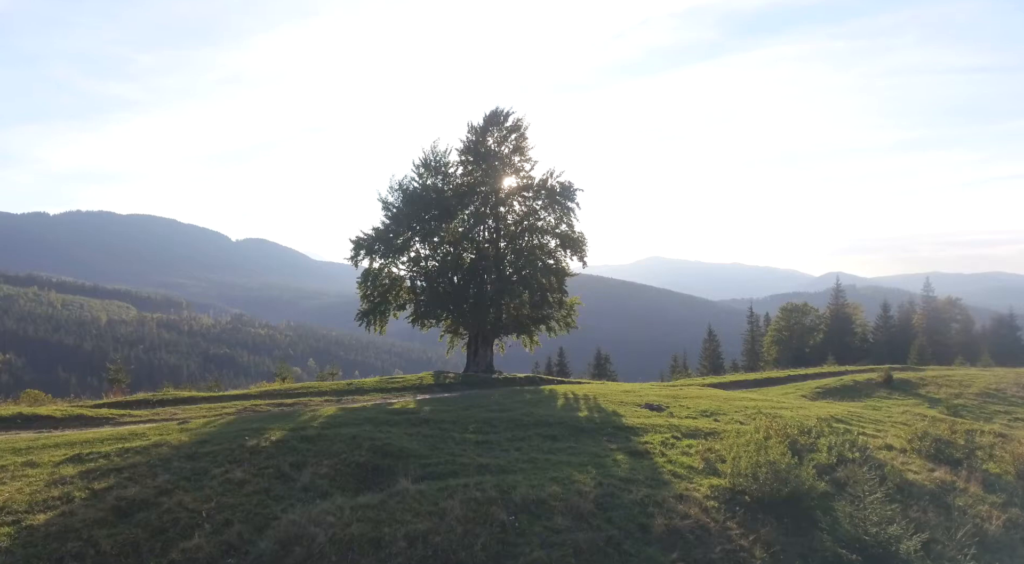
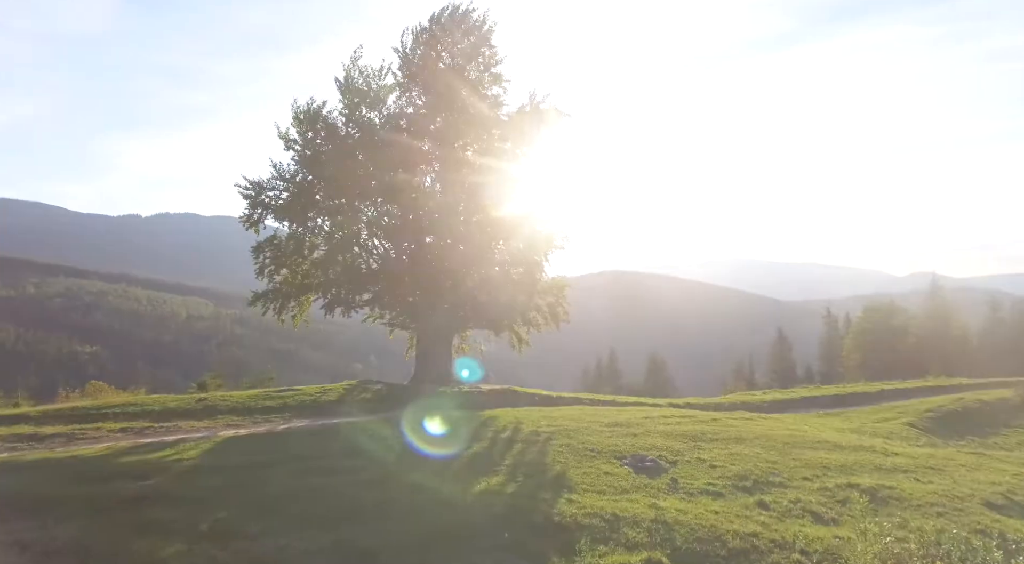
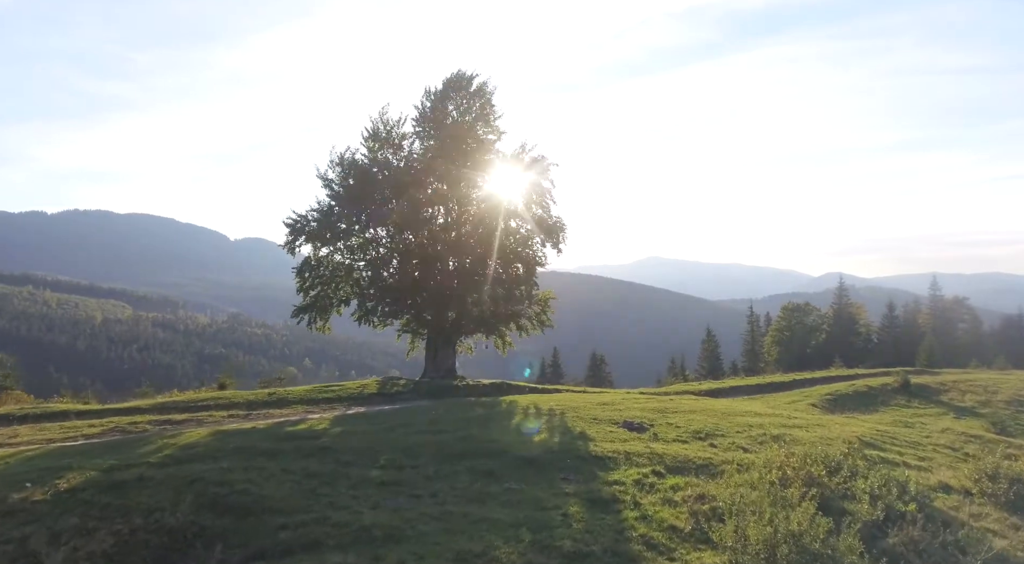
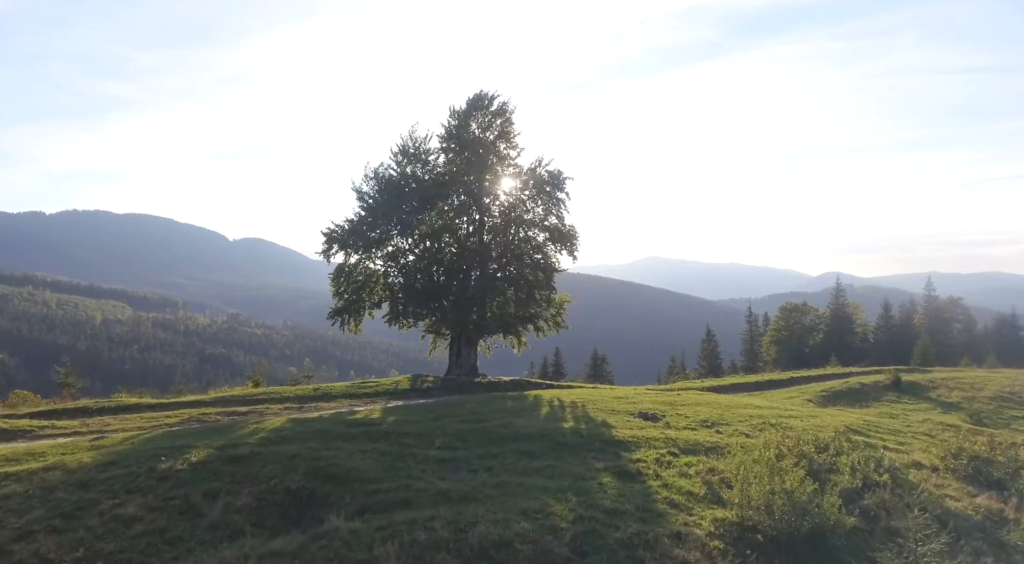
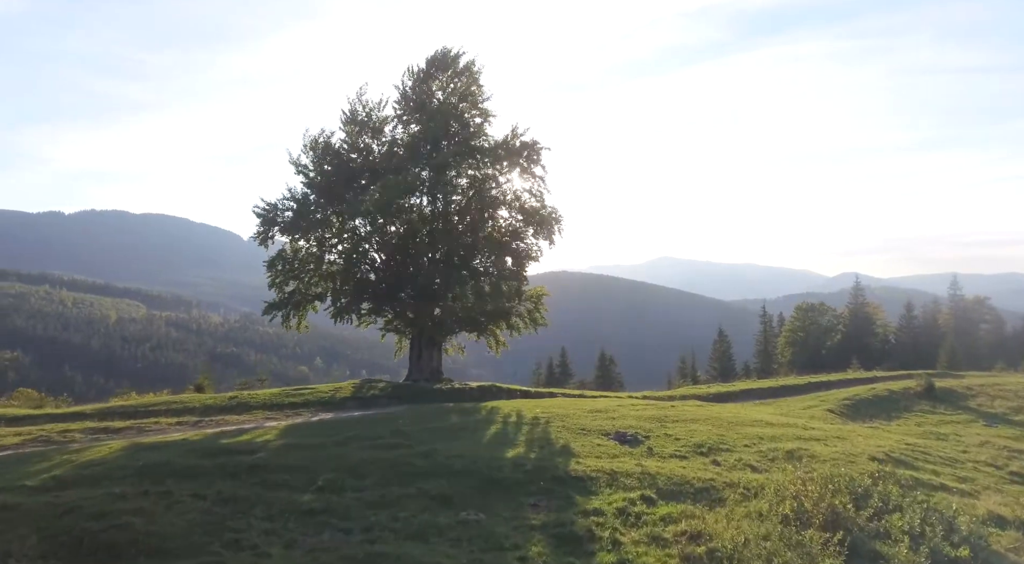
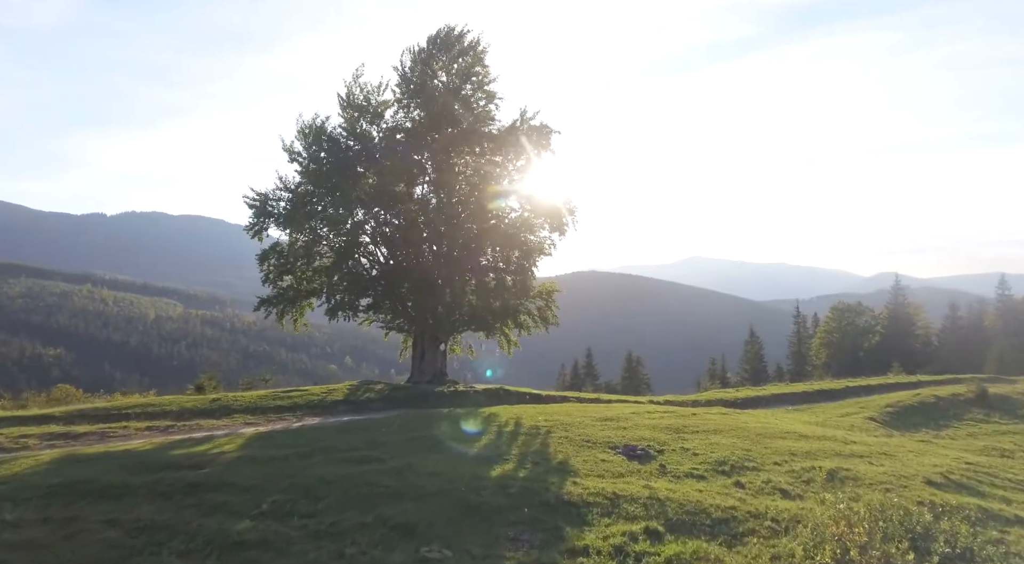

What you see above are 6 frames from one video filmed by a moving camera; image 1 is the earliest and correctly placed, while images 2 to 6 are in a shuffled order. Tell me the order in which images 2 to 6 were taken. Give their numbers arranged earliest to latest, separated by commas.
4, 3, 5, 6, 2
